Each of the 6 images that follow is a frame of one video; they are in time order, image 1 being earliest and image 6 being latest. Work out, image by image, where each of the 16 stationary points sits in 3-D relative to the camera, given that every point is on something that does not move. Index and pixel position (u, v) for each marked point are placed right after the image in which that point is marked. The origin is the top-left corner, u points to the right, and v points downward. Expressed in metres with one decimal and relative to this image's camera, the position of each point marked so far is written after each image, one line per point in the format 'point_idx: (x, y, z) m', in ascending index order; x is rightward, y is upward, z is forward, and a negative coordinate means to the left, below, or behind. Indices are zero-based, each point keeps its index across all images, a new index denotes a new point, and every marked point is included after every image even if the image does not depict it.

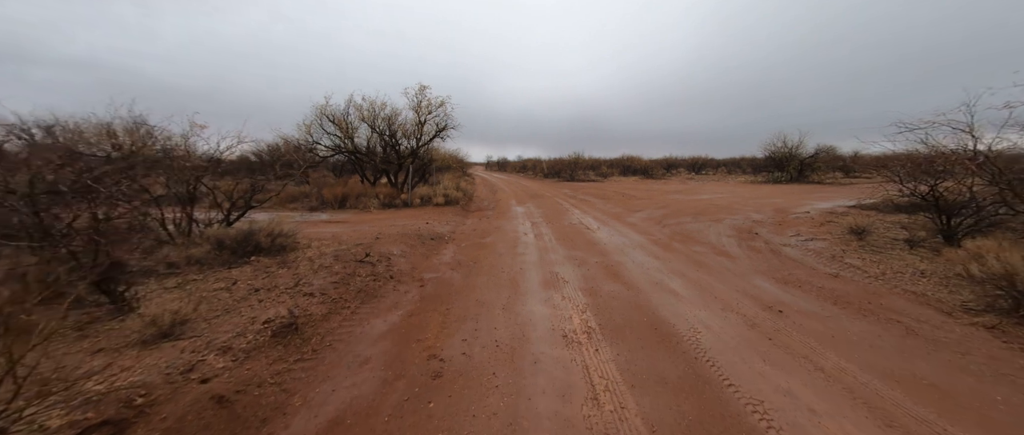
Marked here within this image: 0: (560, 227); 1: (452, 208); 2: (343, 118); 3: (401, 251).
0: (+1.4, -0.4, +11.7) m
1: (-2.6, +0.4, +16.2) m
2: (-8.5, +5.0, +18.8) m
3: (-2.4, -0.7, +8.2) m
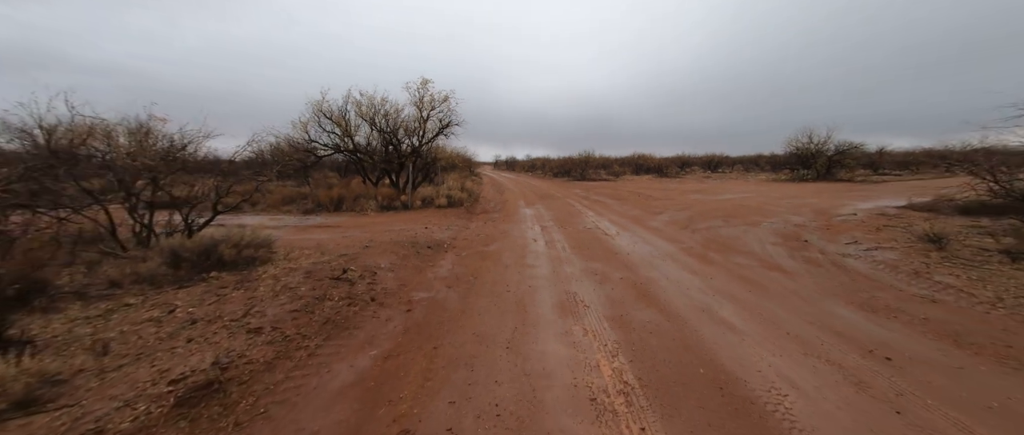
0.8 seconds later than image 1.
0: (+1.7, -0.5, +10.4) m
1: (-2.3, +0.3, +15.0) m
2: (-8.1, +4.9, +17.7) m
3: (-2.3, -0.9, +7.0) m
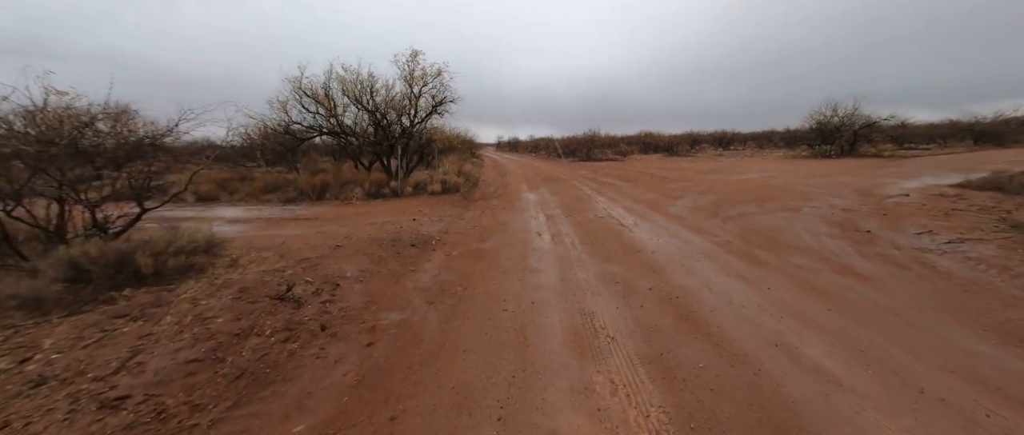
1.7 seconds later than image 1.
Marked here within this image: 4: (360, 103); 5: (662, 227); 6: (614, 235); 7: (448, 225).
0: (+1.7, -0.2, +9.0) m
1: (-2.2, +0.8, +13.6) m
2: (-8.1, +5.4, +16.1) m
3: (-2.3, -0.8, +5.7) m
4: (-6.6, +4.9, +16.1) m
5: (+3.3, -0.2, +8.2) m
6: (+2.1, -0.4, +7.8) m
7: (-1.6, -0.2, +9.5) m
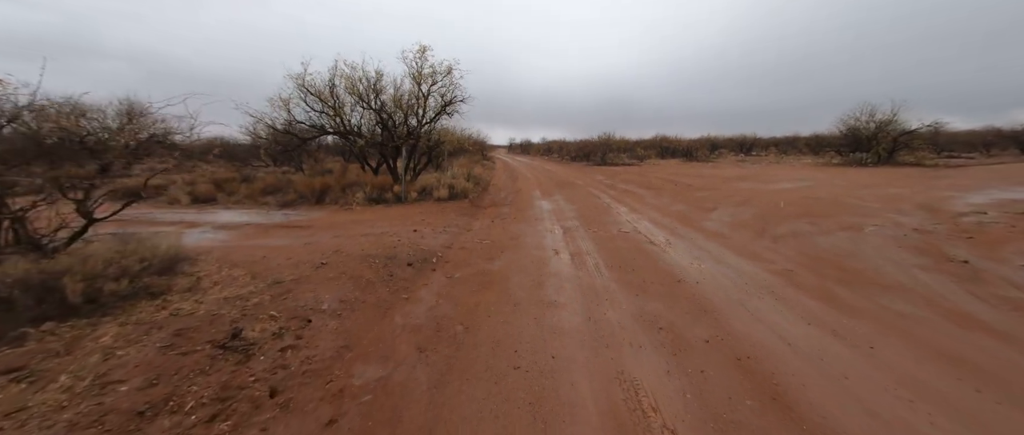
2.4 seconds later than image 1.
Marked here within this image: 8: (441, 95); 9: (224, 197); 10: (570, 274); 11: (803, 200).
0: (+1.9, -0.5, +7.8) m
1: (-1.8, +0.5, +12.6) m
2: (-7.5, +5.2, +15.3) m
3: (-2.1, -1.0, +4.7) m
4: (-6.0, +4.7, +15.3) m
5: (+3.5, -0.6, +7.0) m
6: (+2.3, -0.7, +6.7) m
7: (-1.3, -0.5, +8.4) m
8: (-3.0, +5.2, +15.9) m
9: (-10.6, +0.8, +13.7) m
10: (+0.9, -0.9, +5.9) m
11: (+9.4, +0.5, +12.1) m
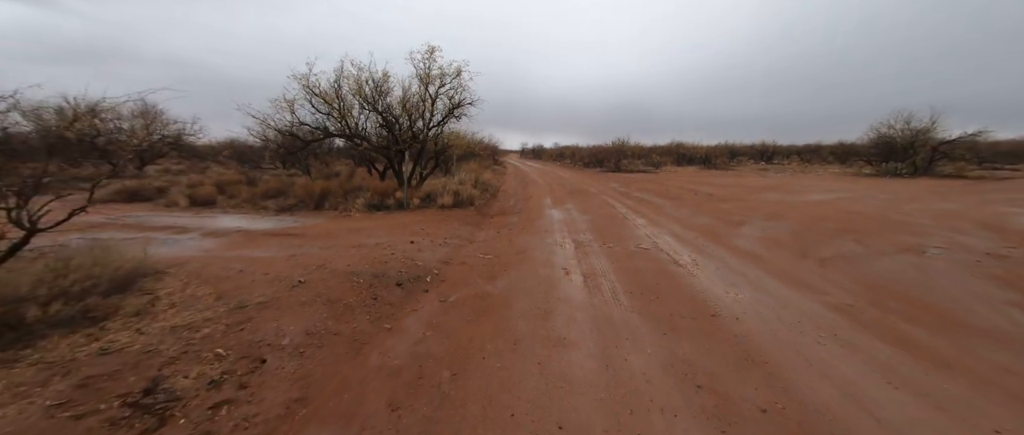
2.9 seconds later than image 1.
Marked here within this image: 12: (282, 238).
0: (+2.0, -0.8, +7.0) m
1: (-1.5, +0.2, +11.9) m
2: (-7.1, +5.0, +14.8) m
3: (-2.1, -1.2, +3.9) m
4: (-5.5, +4.4, +14.7) m
5: (+3.6, -0.9, +6.1) m
6: (+2.4, -1.0, +5.8) m
7: (-1.2, -0.7, +7.7) m
8: (-2.5, +4.9, +15.3) m
9: (-10.2, +0.6, +13.3) m
10: (+1.0, -1.1, +5.1) m
11: (+9.6, +0.1, +11.0) m
12: (-5.2, -0.5, +8.4) m
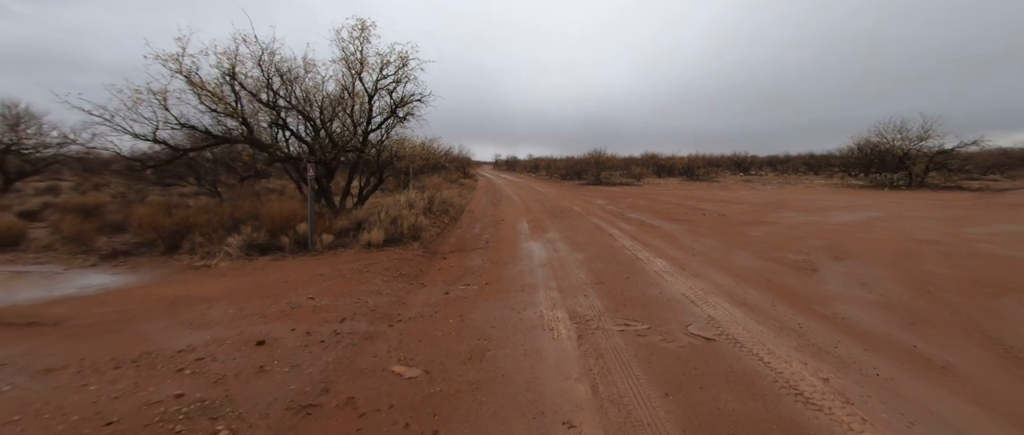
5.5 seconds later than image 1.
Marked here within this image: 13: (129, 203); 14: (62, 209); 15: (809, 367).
0: (+1.5, -1.5, +3.3) m
1: (-2.4, -0.7, +8.0) m
2: (-8.1, +3.9, +10.7) m
3: (-2.4, -1.9, 0.0) m
4: (-6.6, +3.4, +10.7) m
5: (+3.1, -1.5, +2.5) m
6: (+2.0, -1.7, +2.1) m
7: (-1.8, -1.5, +3.8) m
8: (-3.7, +3.9, +11.5) m
9: (-11.1, -0.5, +8.8) m
10: (+0.6, -1.8, +1.4) m
11: (+8.8, -0.7, +7.8) m
12: (-5.7, -1.3, +4.3) m
13: (-13.2, +0.5, +12.9) m
14: (-14.3, +0.3, +11.9) m
15: (+3.0, -1.4, +3.8) m
